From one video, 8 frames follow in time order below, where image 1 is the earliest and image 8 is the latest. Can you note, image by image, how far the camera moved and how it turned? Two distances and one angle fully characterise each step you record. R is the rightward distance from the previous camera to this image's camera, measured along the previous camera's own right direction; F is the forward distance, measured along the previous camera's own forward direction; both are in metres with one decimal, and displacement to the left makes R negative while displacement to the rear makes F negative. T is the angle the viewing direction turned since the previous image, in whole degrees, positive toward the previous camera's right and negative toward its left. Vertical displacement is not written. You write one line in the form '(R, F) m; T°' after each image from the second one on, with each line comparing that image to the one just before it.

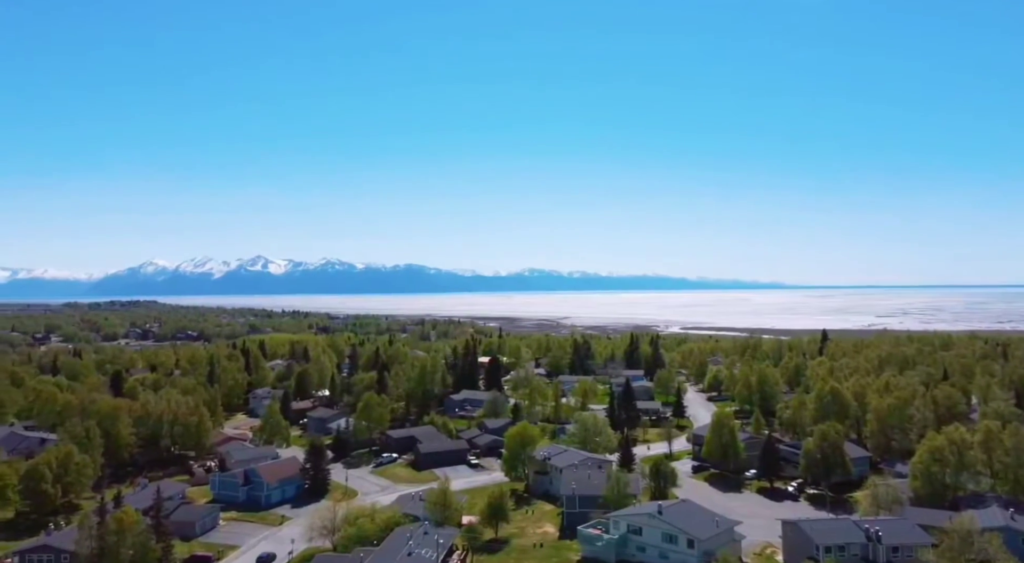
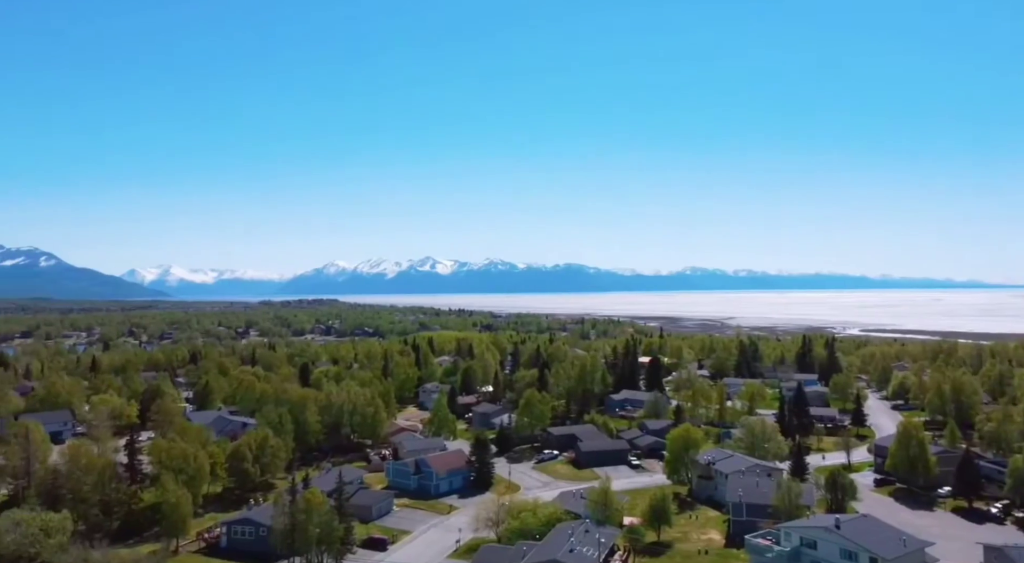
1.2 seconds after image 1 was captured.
(-0.7, -1.3) m; -11°
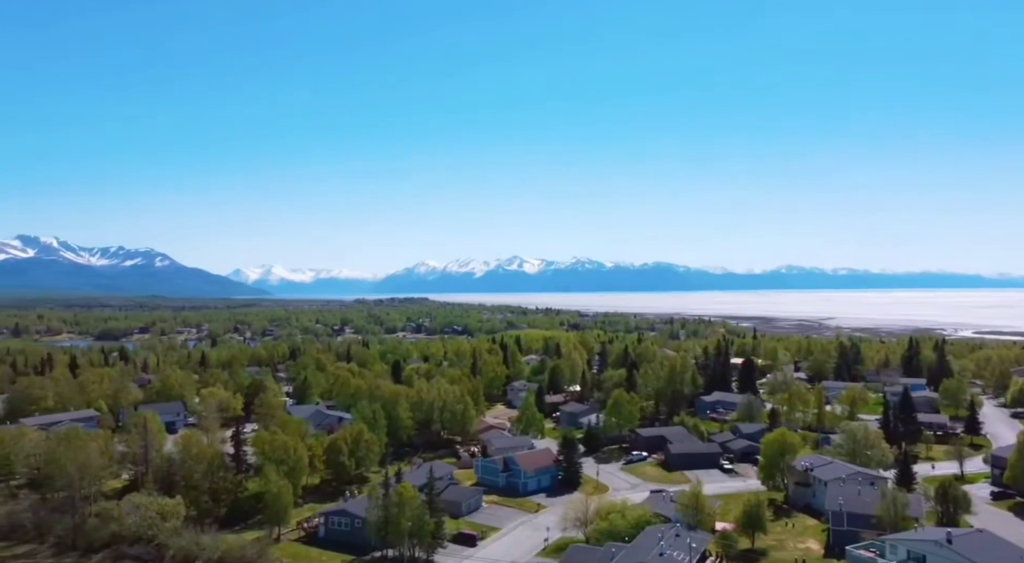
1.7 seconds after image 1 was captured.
(-0.4, -0.3) m; -6°
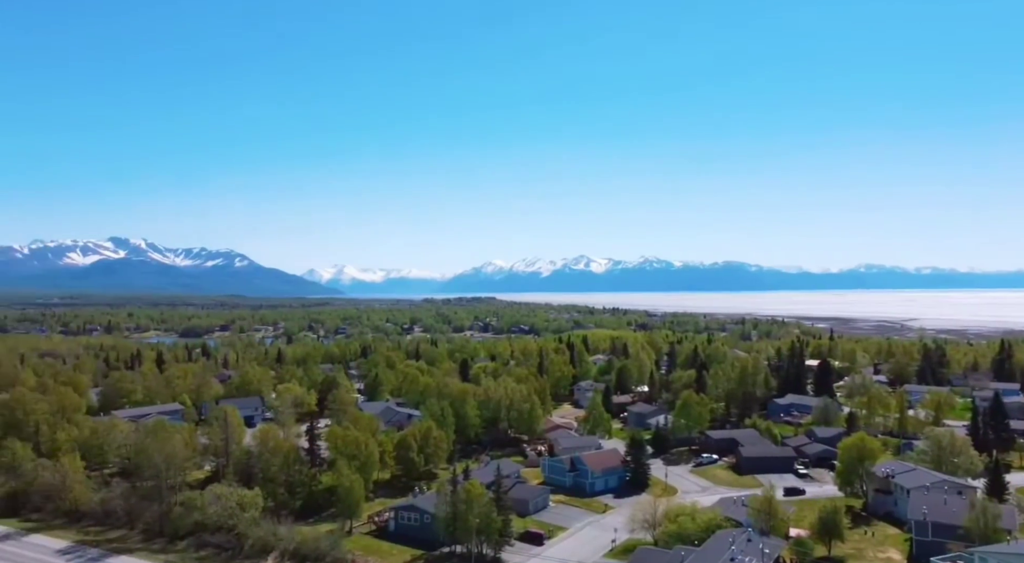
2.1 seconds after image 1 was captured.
(0.0, -0.5) m; -5°
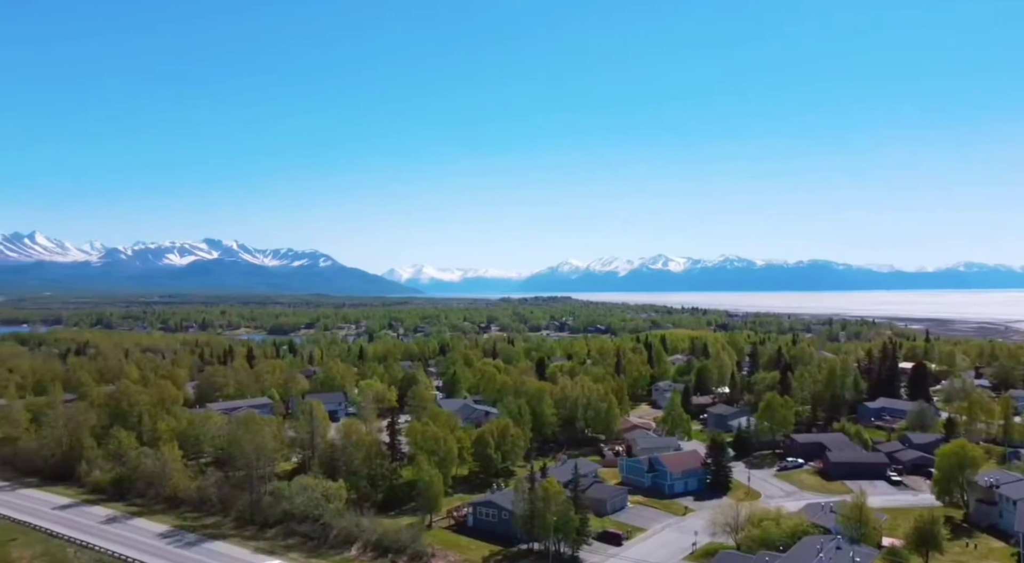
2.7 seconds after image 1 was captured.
(+0.1, -0.5) m; -5°
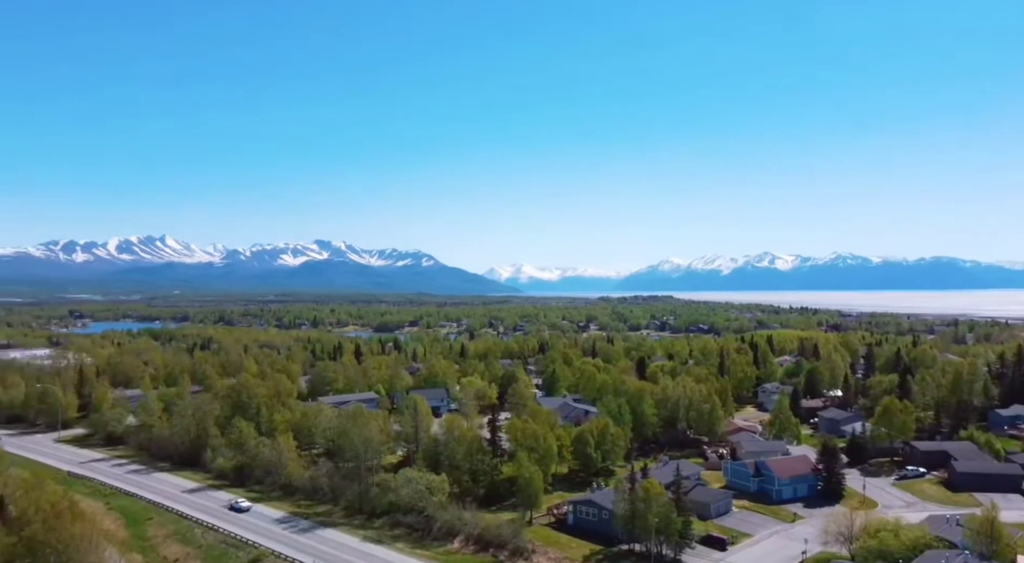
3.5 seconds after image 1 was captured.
(0.0, -0.5) m; -7°
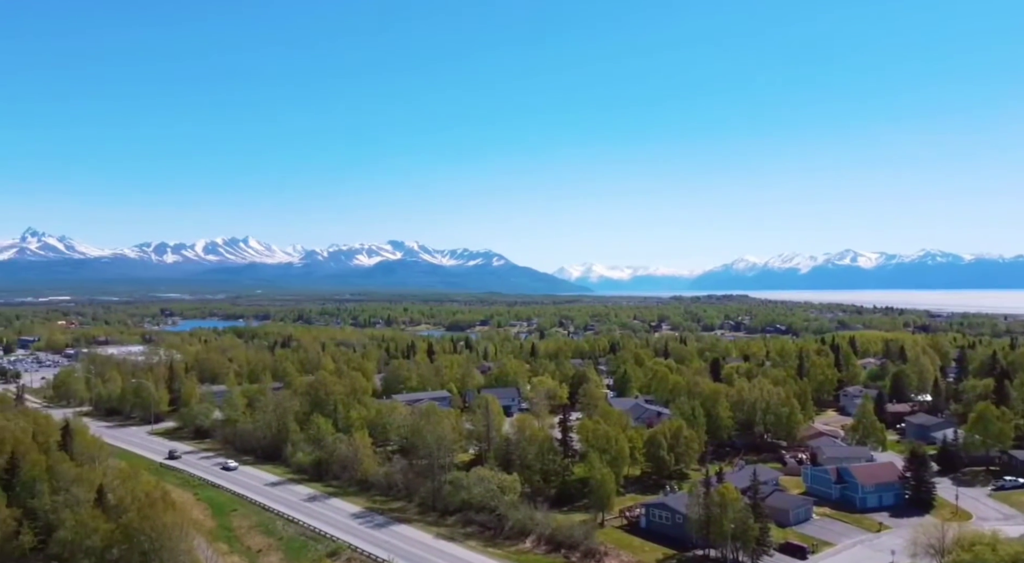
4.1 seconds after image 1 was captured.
(0.0, -0.3) m; -5°
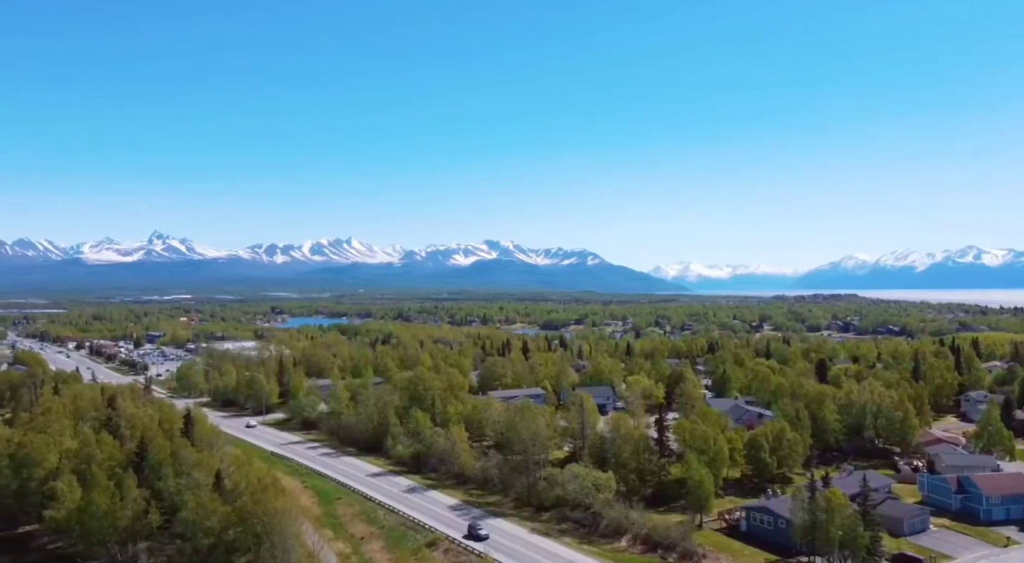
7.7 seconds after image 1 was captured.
(+0.5, -0.9) m; -7°
